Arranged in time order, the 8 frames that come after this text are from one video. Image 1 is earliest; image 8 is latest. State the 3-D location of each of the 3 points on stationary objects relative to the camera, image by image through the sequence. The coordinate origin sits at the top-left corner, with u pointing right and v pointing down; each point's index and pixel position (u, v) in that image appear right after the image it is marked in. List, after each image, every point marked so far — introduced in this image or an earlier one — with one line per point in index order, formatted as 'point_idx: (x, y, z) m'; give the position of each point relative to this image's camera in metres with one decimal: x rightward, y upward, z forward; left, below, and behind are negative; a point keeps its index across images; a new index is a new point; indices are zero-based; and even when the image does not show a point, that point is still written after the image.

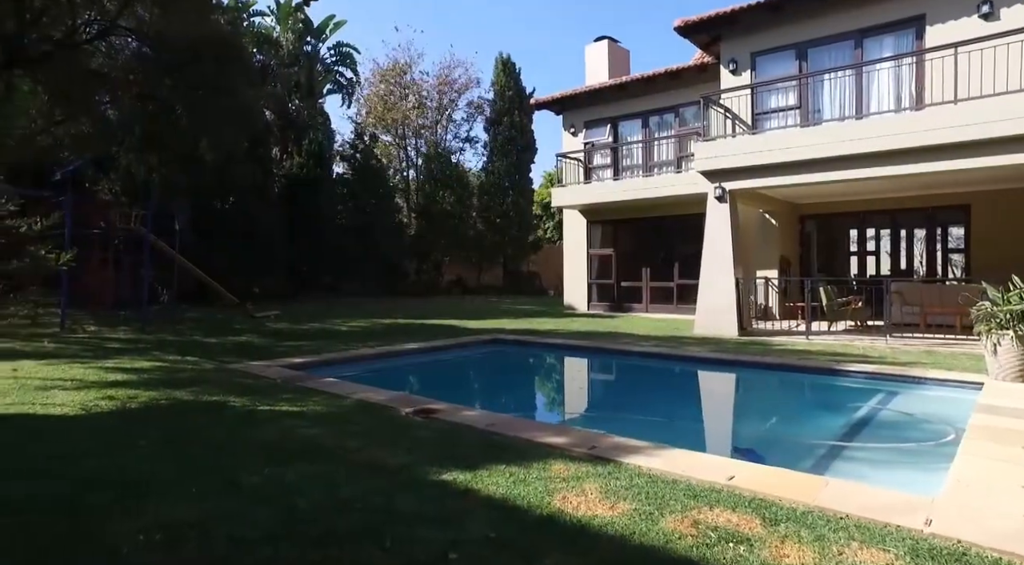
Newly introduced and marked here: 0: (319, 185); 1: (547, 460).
0: (-5.4, +2.7, +19.2) m
1: (+0.2, -0.9, +3.3) m
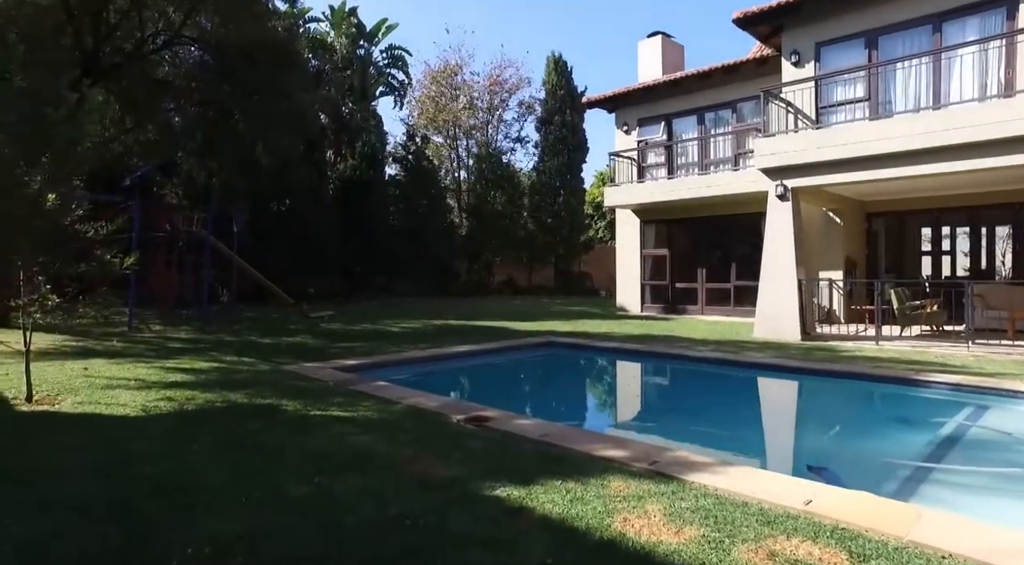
0: (-3.9, +2.7, +19.4) m
1: (+0.4, -0.9, +3.1) m
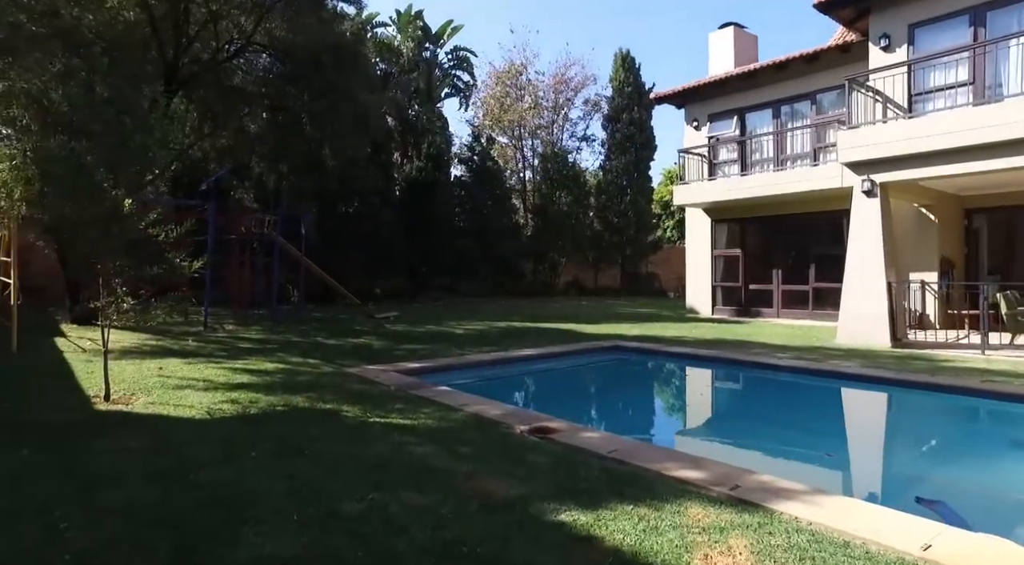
0: (-2.1, +2.6, +19.4) m
1: (+0.7, -0.9, +2.9) m
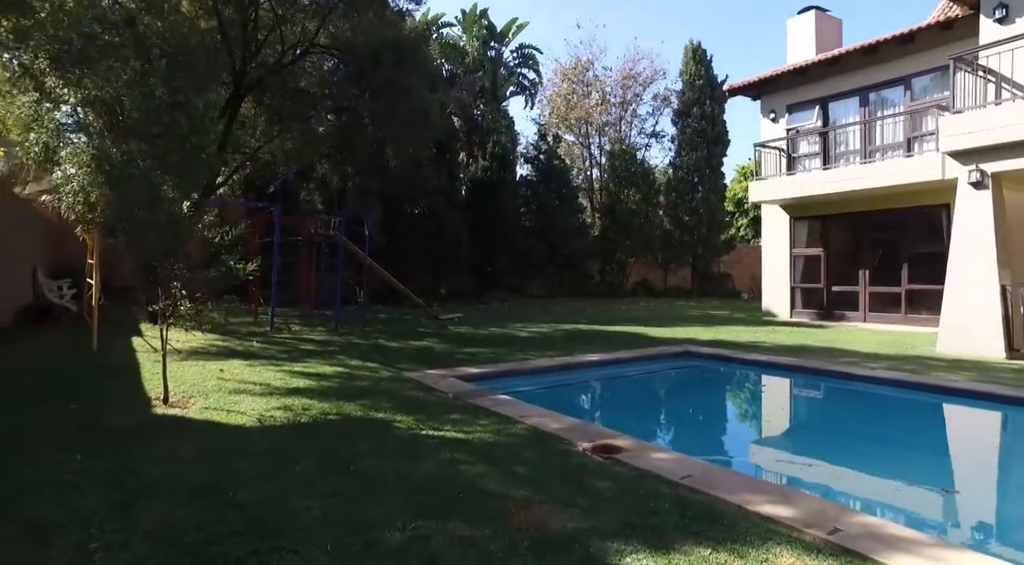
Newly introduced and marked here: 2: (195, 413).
0: (-0.3, +2.6, +19.2) m
1: (+0.9, -0.9, +2.4) m
2: (-2.4, -1.0, +5.2) m
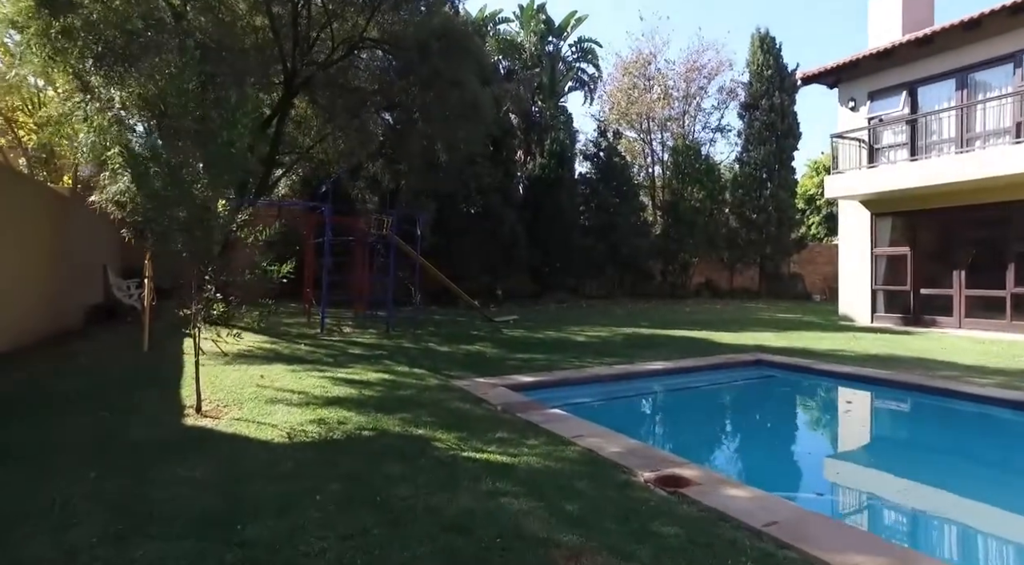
0: (+1.3, +2.6, +18.7) m
1: (+1.0, -1.0, +1.9) m
2: (-2.0, -1.0, +4.9) m
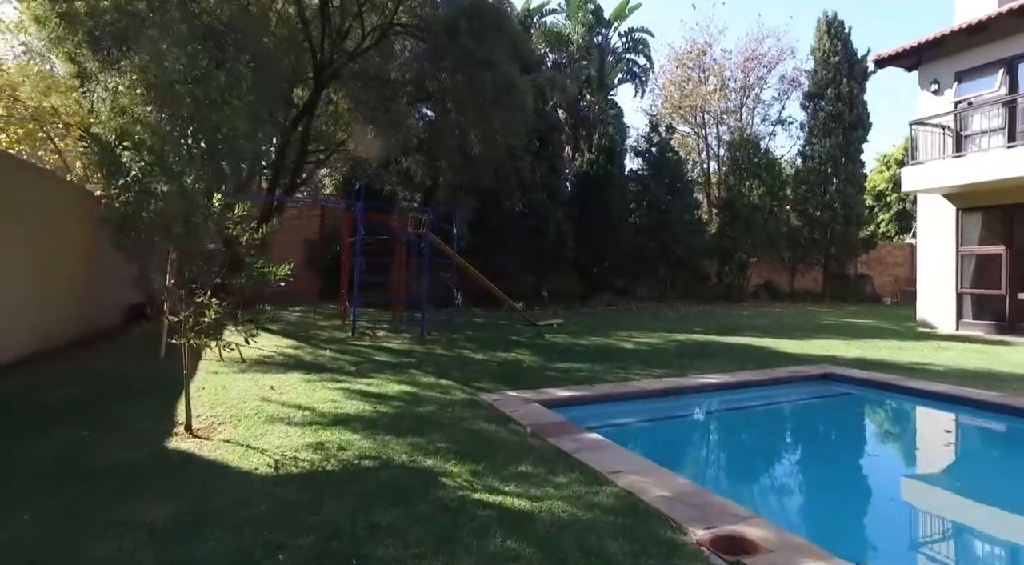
0: (+2.5, +2.6, +17.8) m
1: (+0.9, -1.0, +1.0) m
2: (-1.9, -1.0, +4.3) m
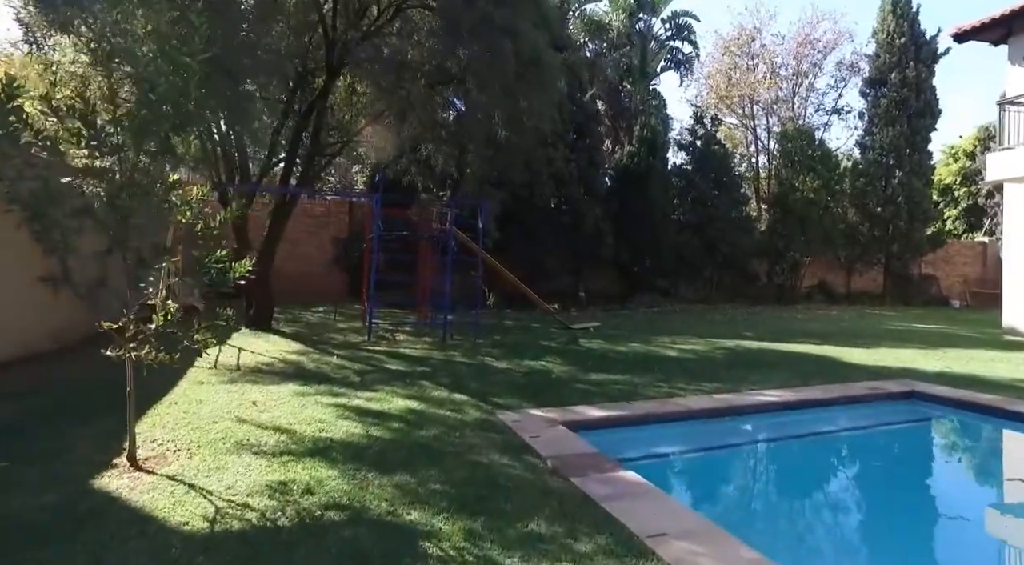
0: (+3.3, +2.6, +16.6) m
1: (+0.8, -1.0, 0.0) m
2: (-1.8, -1.0, +3.4) m
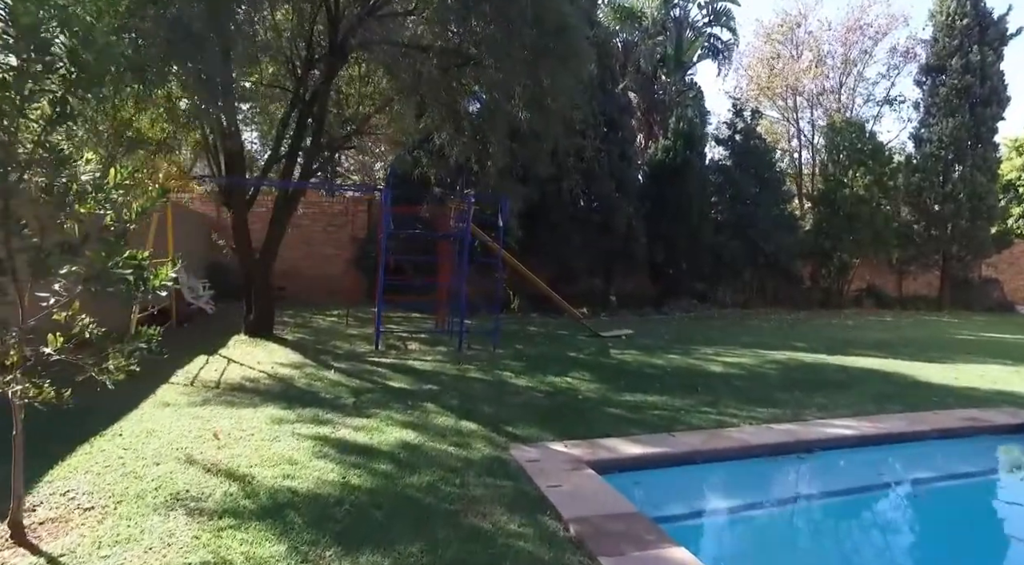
0: (+3.9, +2.5, +15.5) m
1: (+0.7, -1.0, -1.0) m
2: (-1.8, -1.1, +2.5) m
